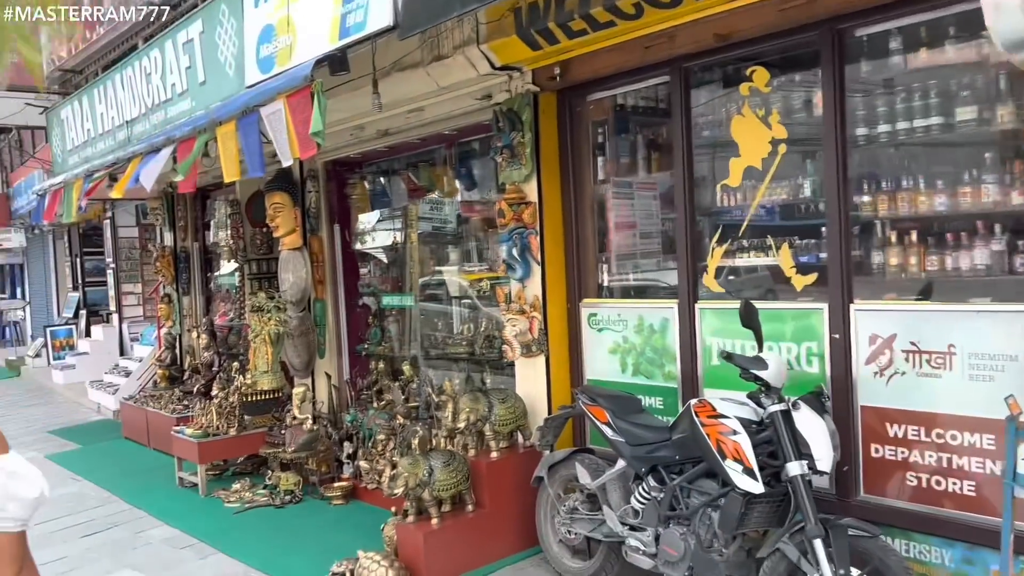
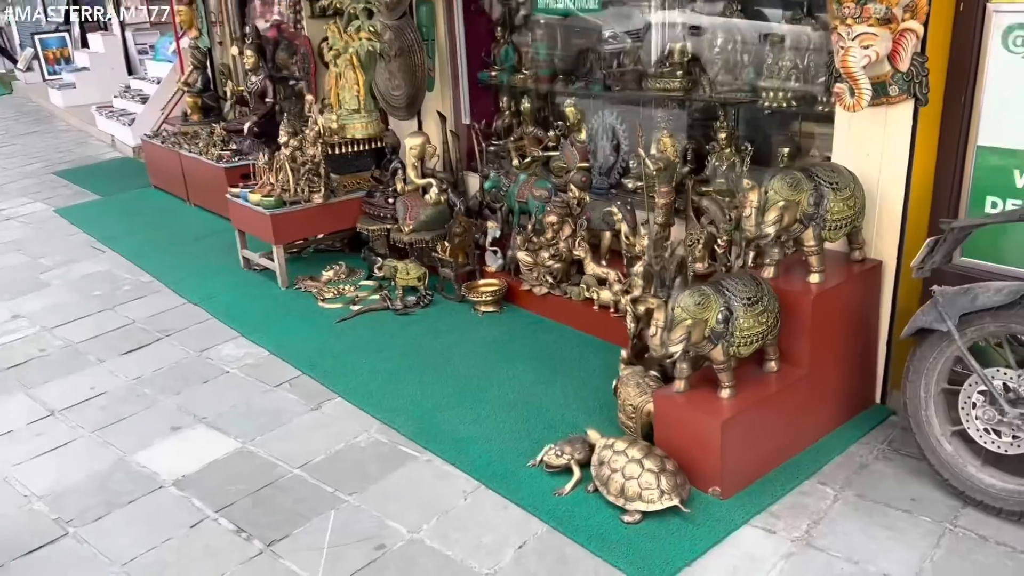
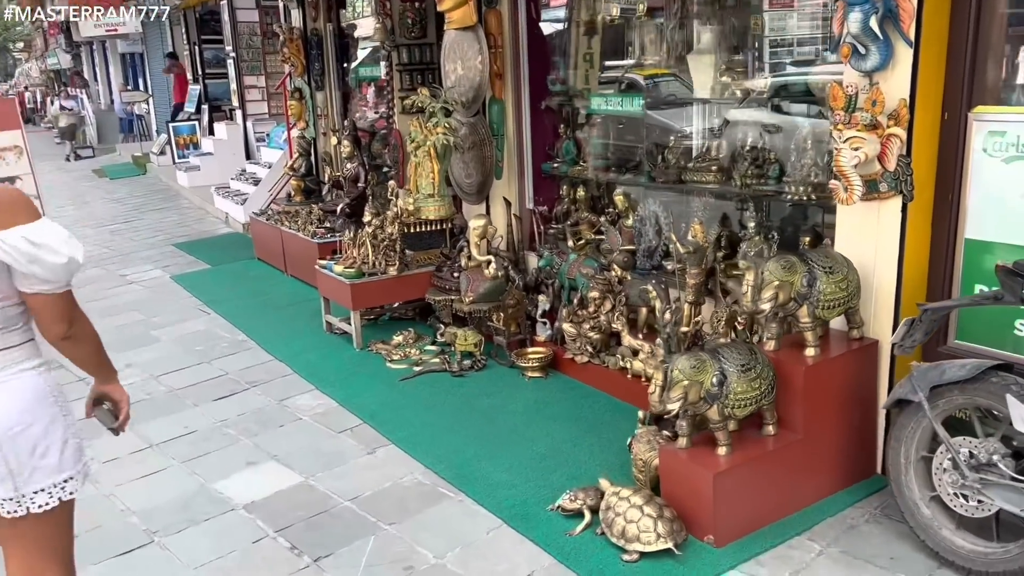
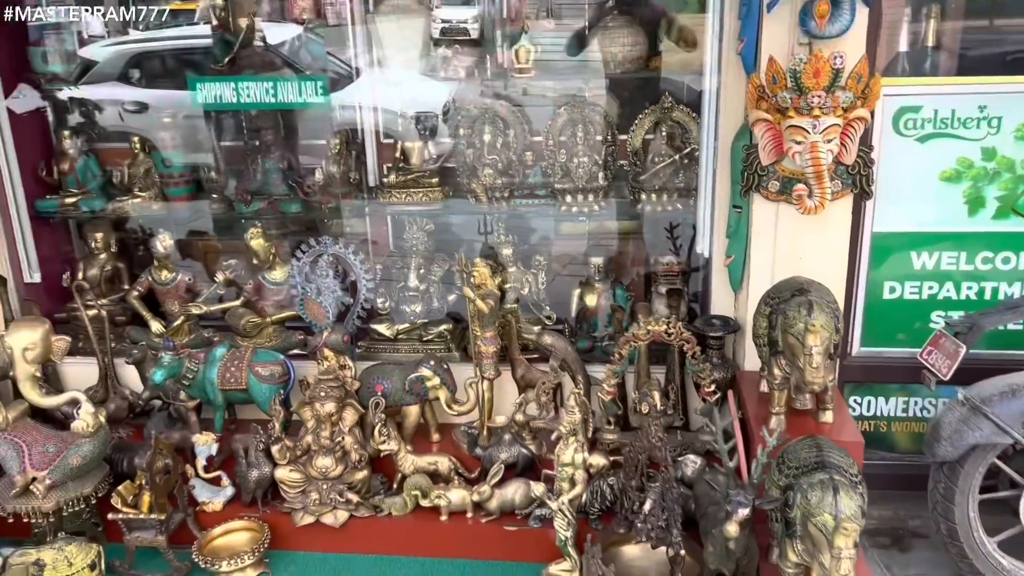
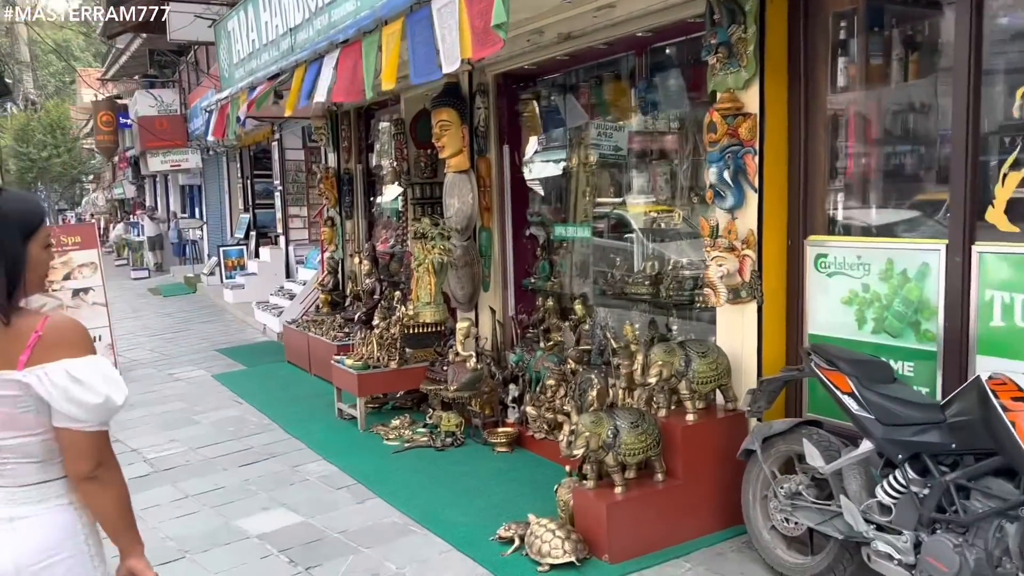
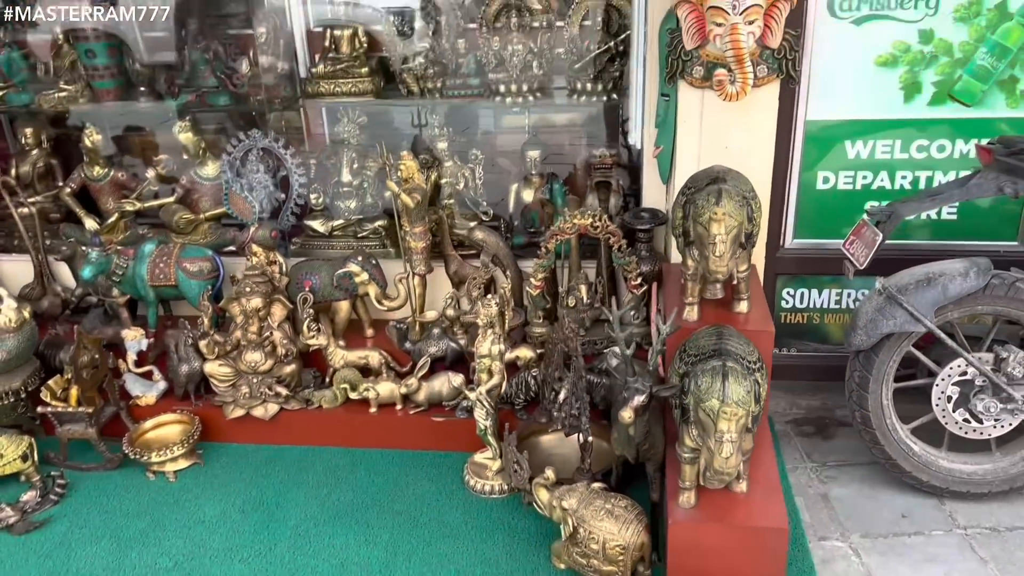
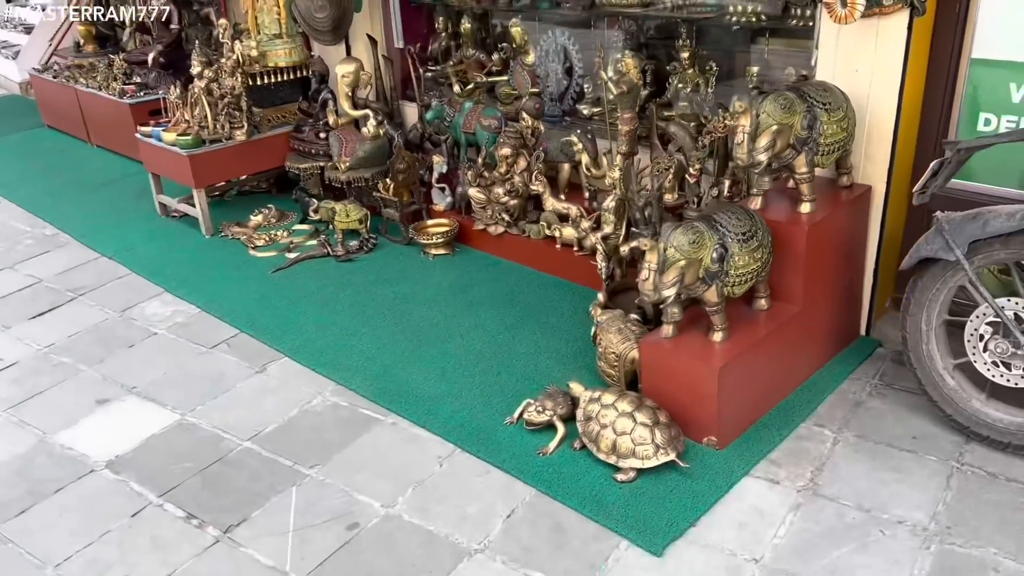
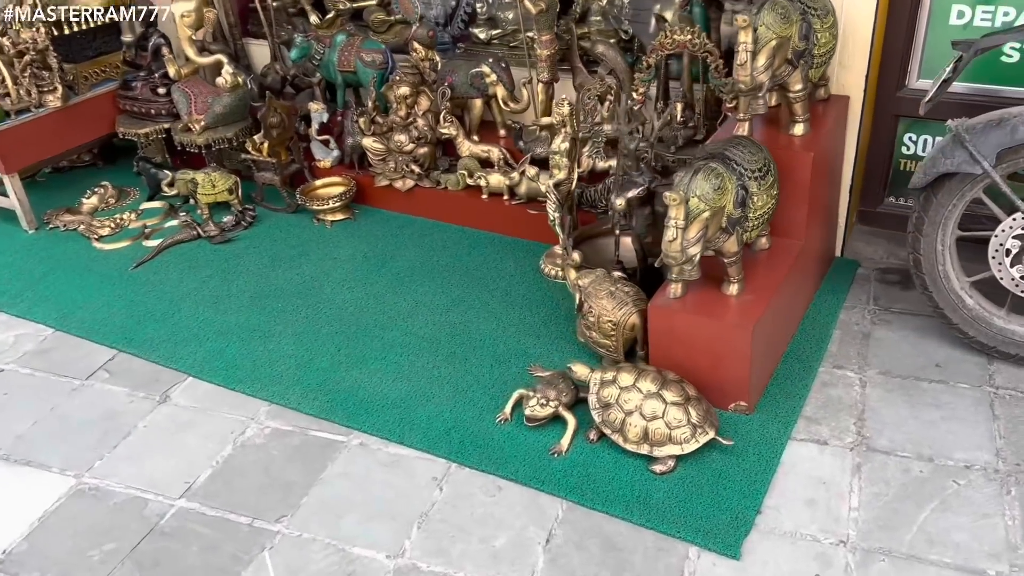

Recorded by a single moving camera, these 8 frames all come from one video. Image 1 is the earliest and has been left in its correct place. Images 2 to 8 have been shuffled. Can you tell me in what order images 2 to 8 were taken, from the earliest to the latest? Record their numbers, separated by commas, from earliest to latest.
5, 3, 2, 7, 8, 6, 4
